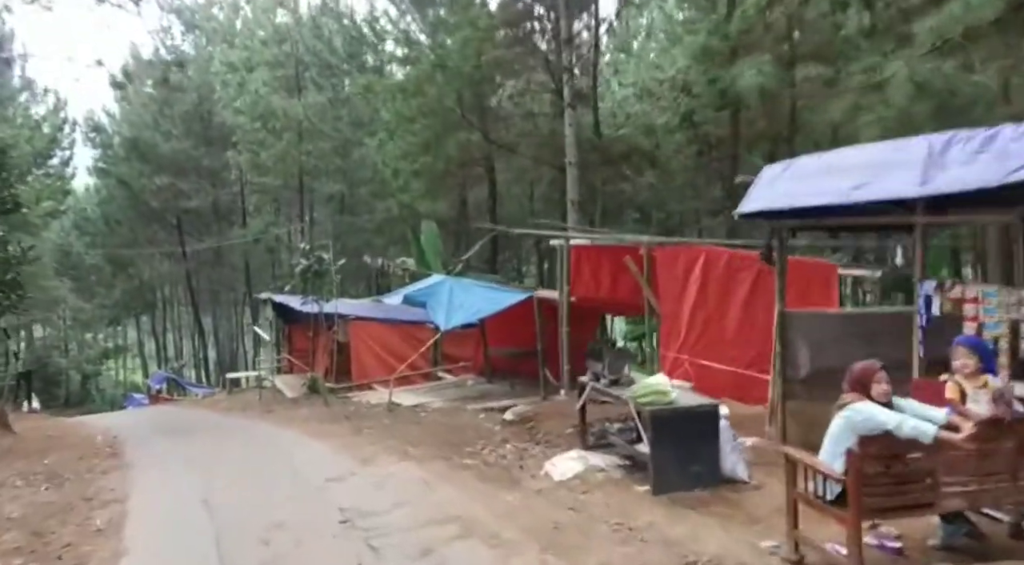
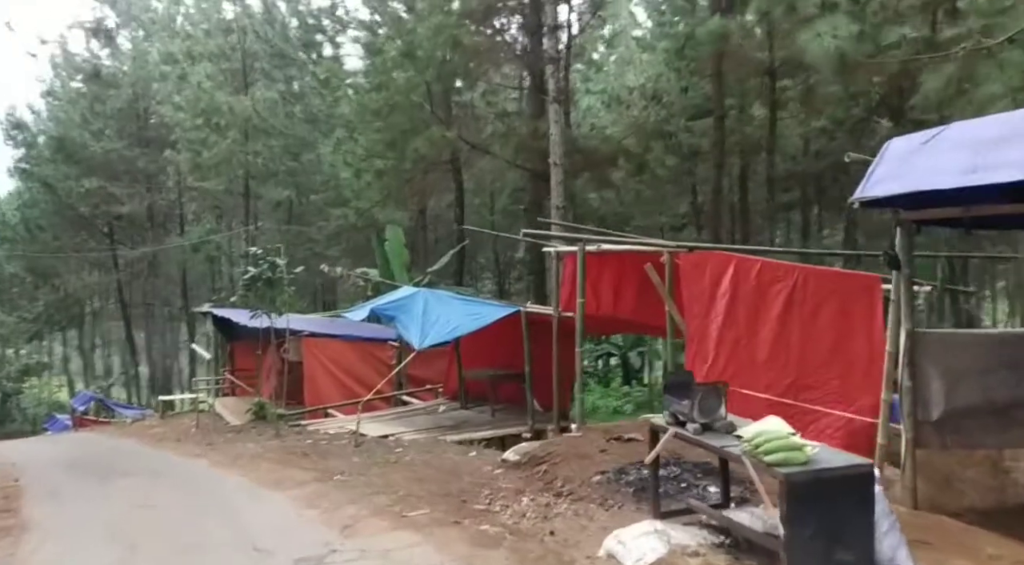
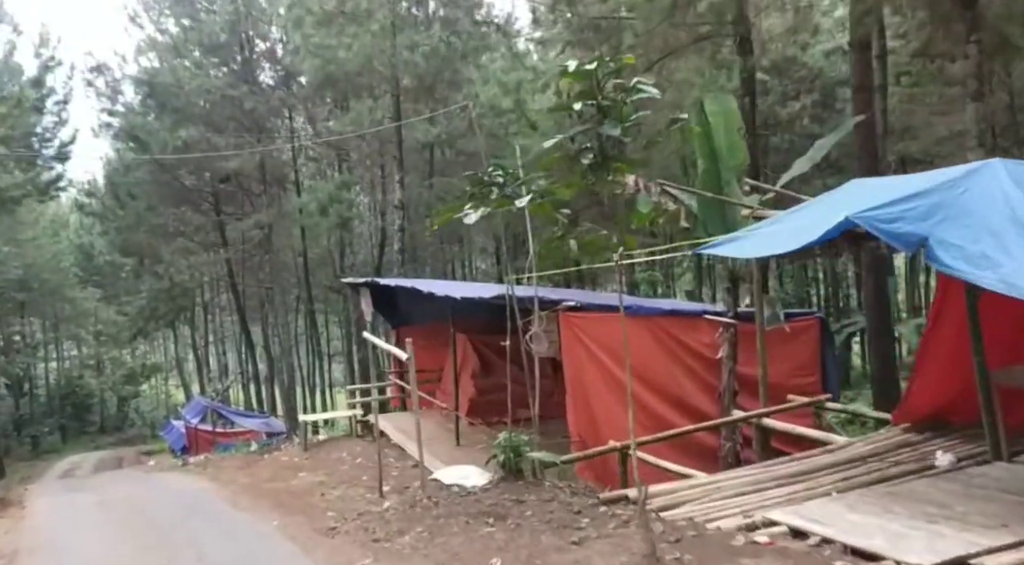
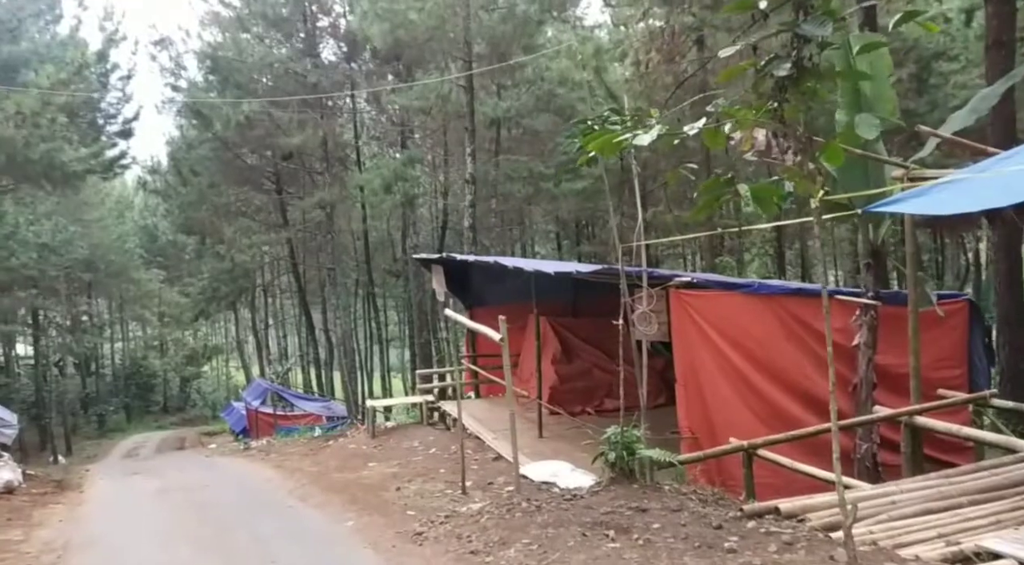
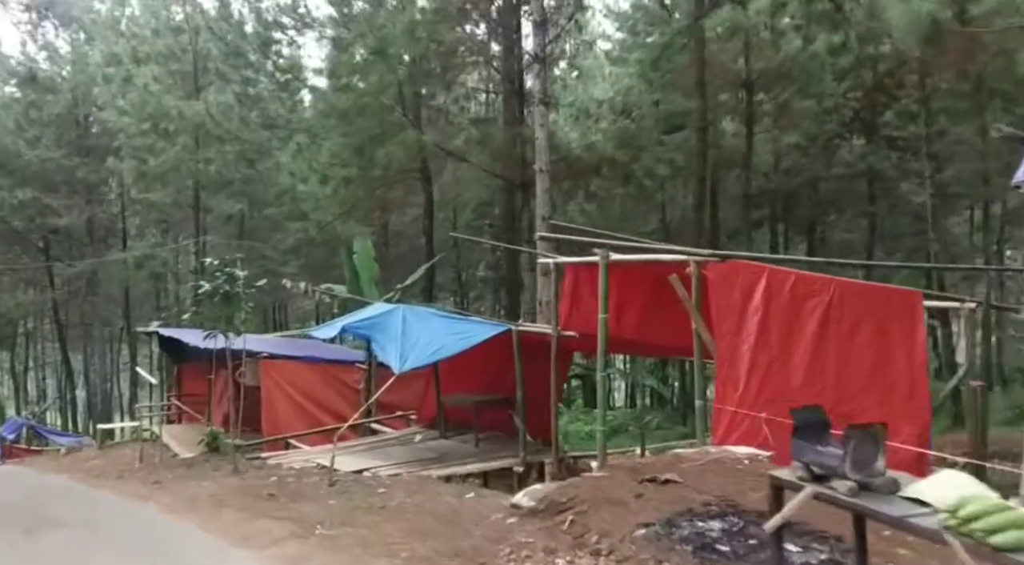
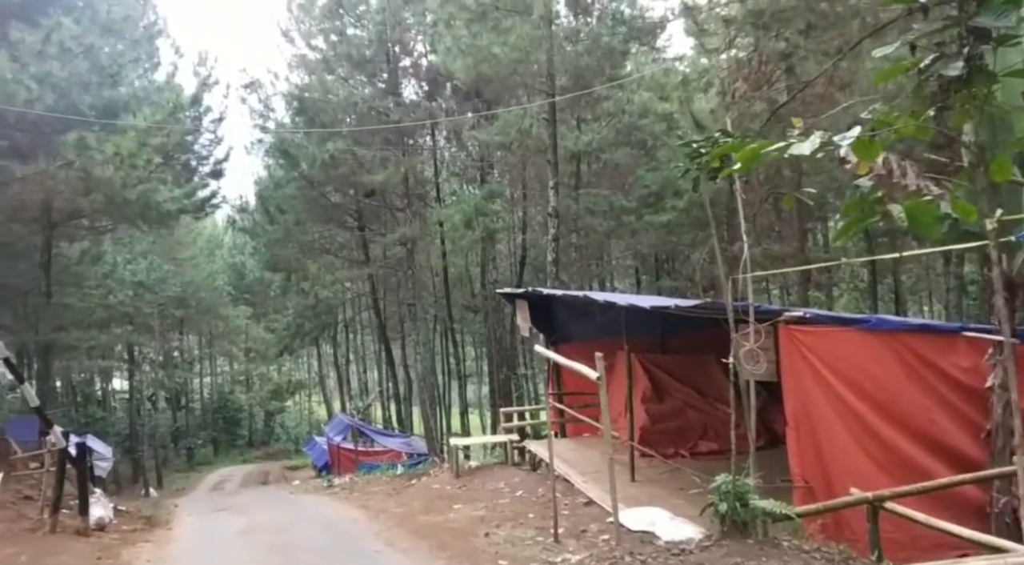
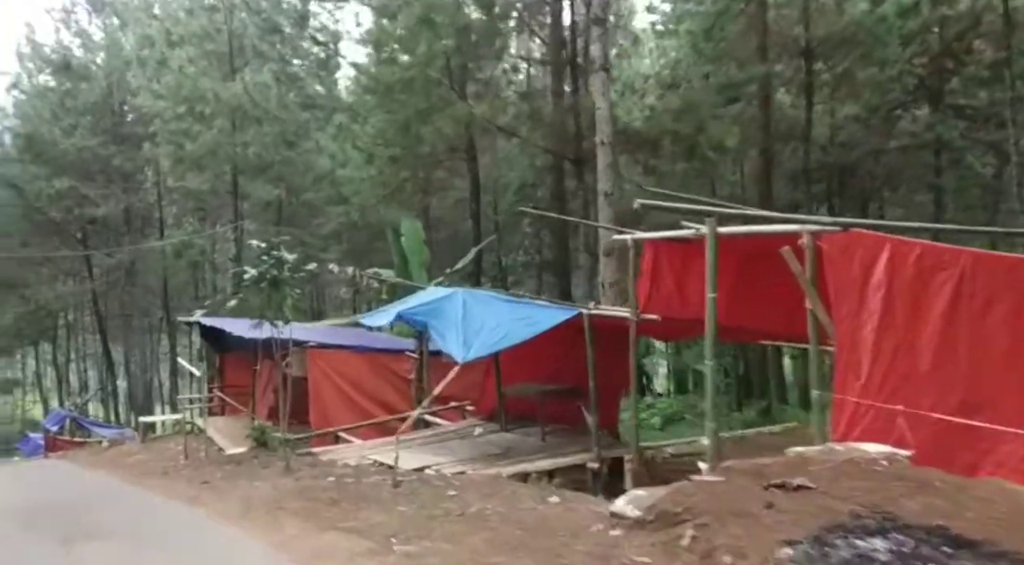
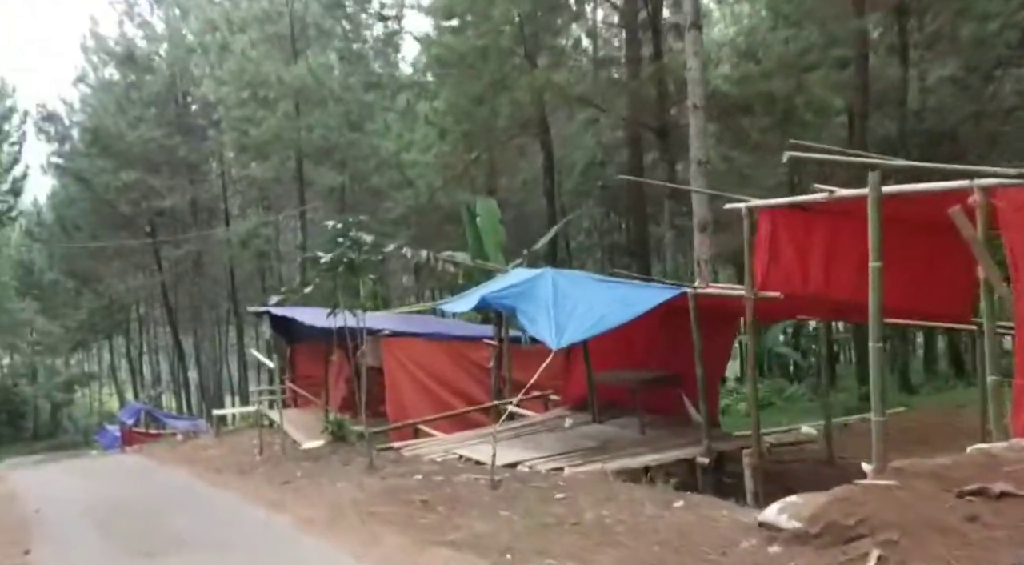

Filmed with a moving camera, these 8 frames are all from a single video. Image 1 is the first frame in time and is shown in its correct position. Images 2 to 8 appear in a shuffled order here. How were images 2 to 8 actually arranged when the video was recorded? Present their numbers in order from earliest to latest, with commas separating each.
2, 5, 7, 8, 3, 4, 6
